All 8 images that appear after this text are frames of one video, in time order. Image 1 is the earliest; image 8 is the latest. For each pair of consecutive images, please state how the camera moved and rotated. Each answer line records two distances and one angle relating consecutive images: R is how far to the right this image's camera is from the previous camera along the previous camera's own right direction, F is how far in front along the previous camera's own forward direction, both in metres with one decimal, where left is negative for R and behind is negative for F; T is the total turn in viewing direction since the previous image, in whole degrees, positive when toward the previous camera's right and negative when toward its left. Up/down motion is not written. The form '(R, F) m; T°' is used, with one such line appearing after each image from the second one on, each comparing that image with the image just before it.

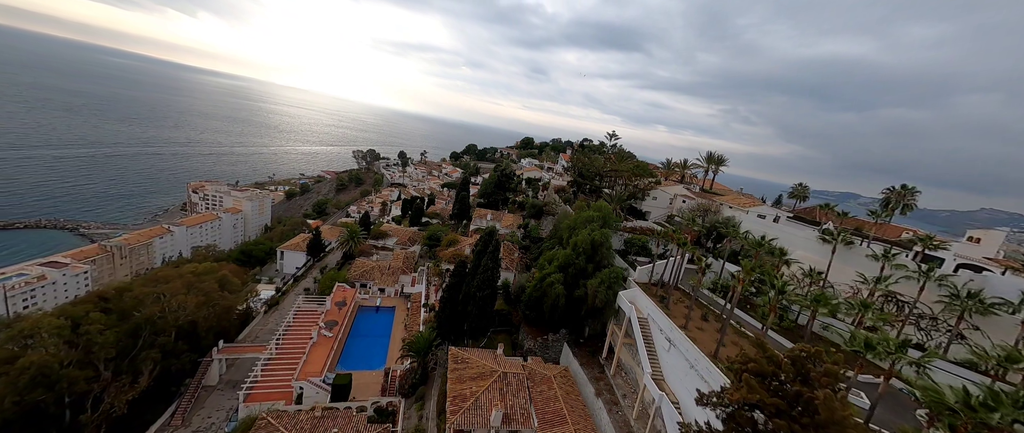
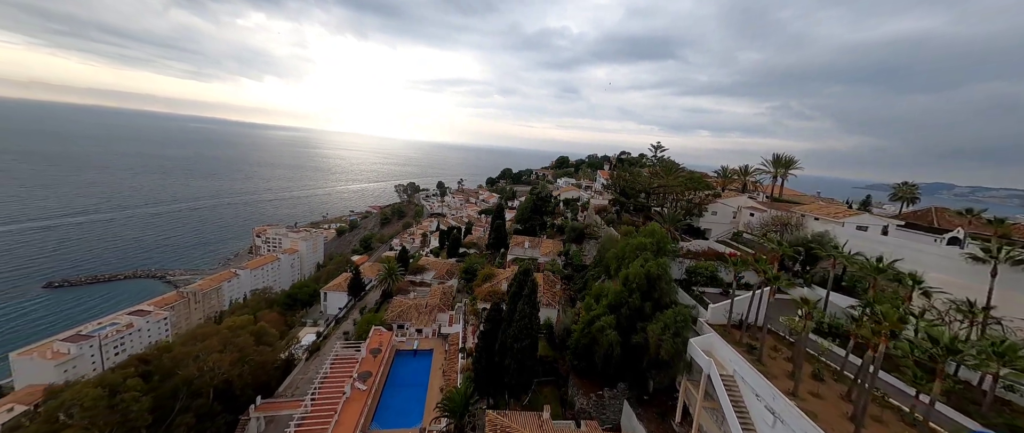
(+0.2, +1.7) m; -7°
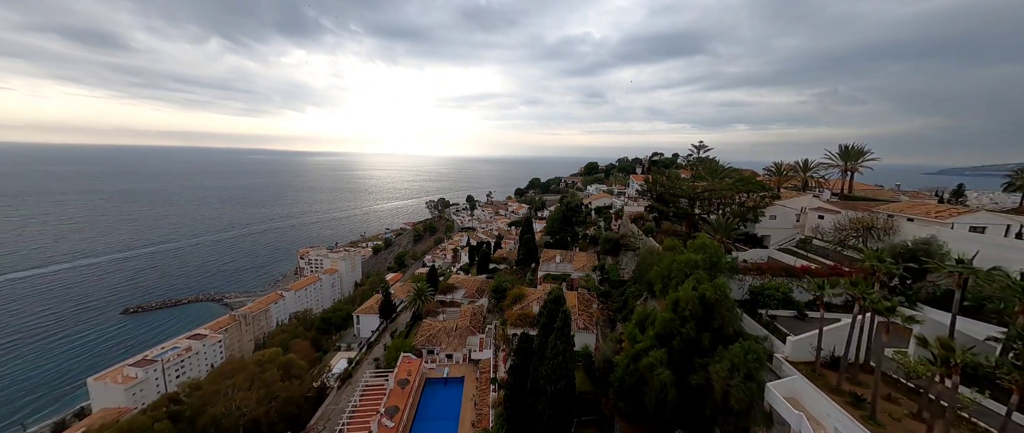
(+0.2, +1.3) m; -5°
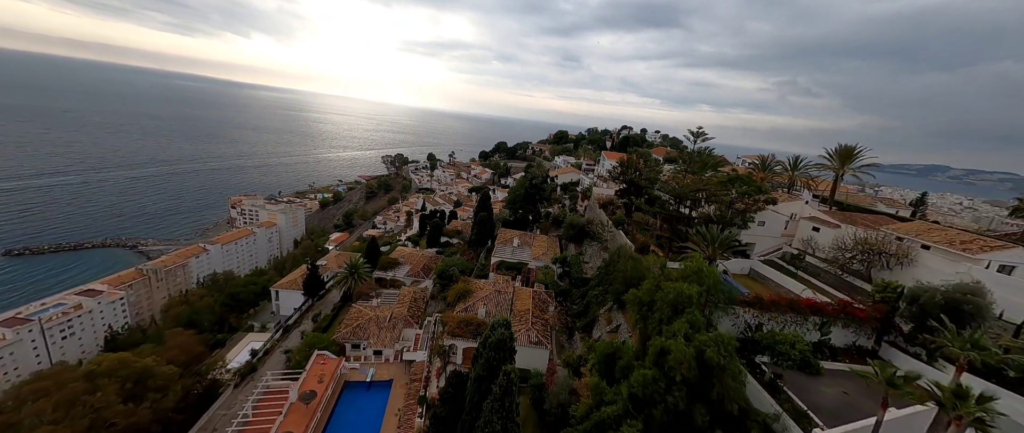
(+0.7, +3.8) m; +7°
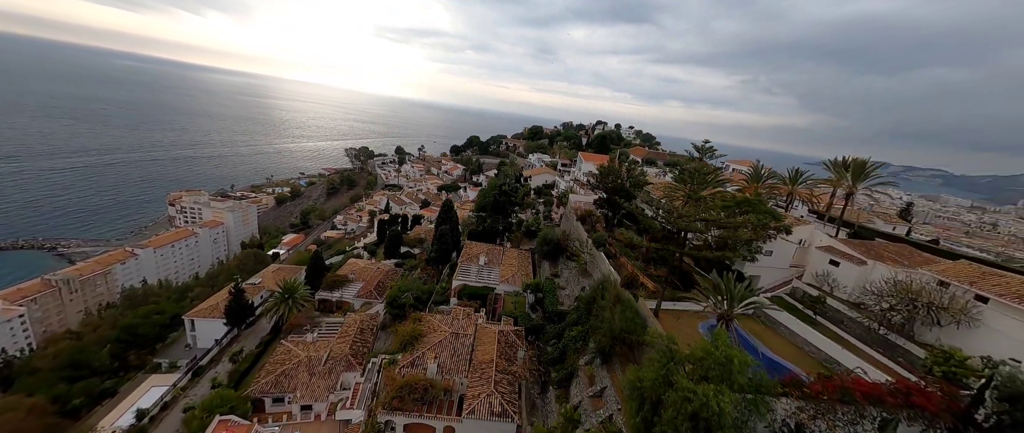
(+0.7, +3.2) m; +4°
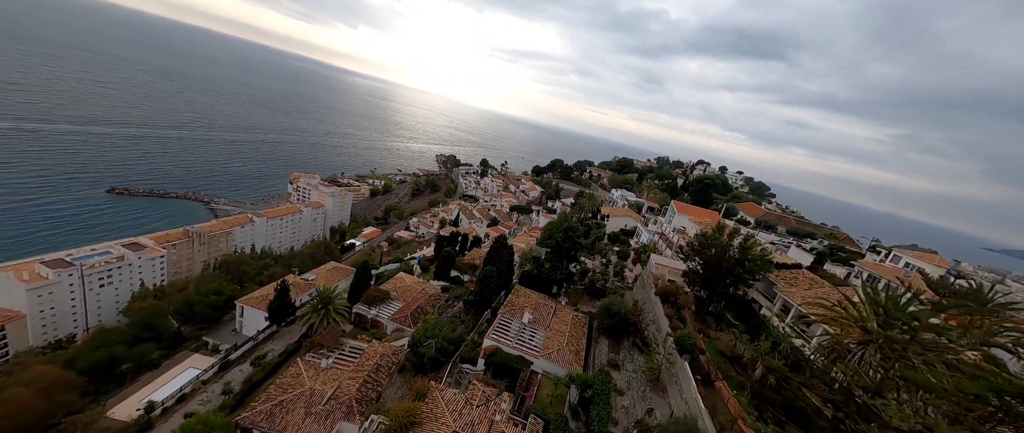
(+0.3, +3.6) m; -13°
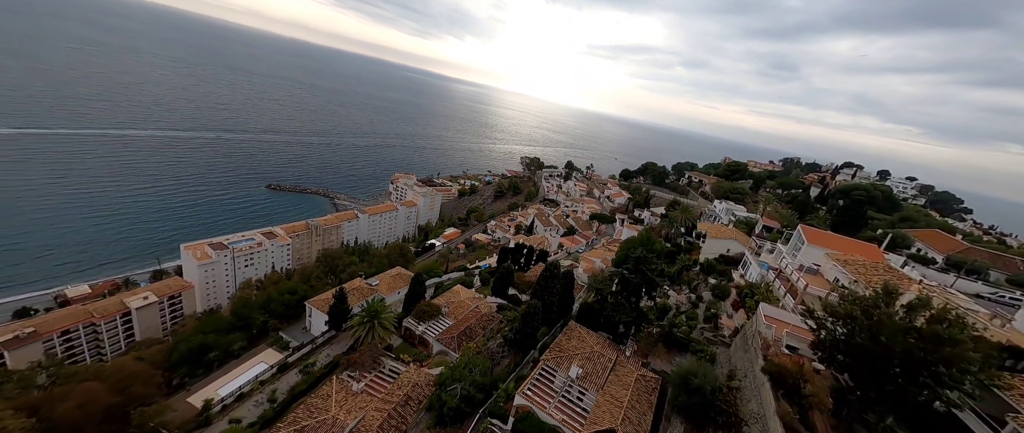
(+1.6, +3.2) m; -16°
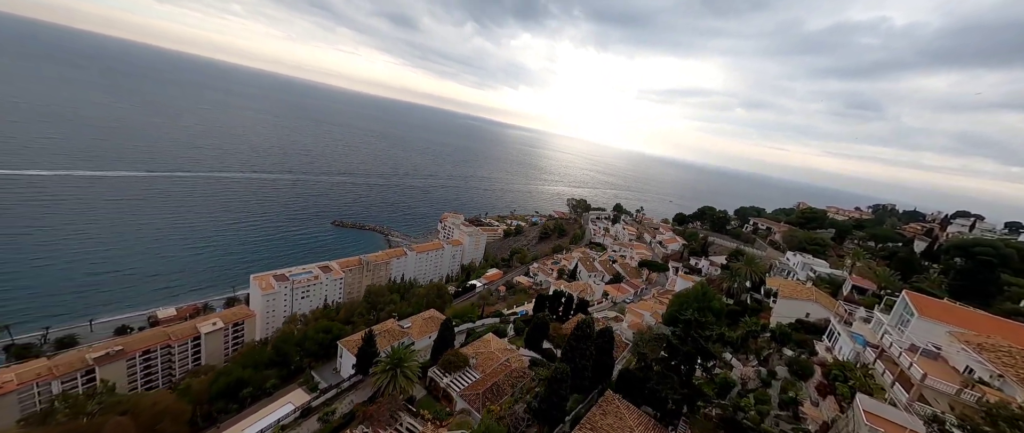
(+0.8, +0.9) m; -9°
